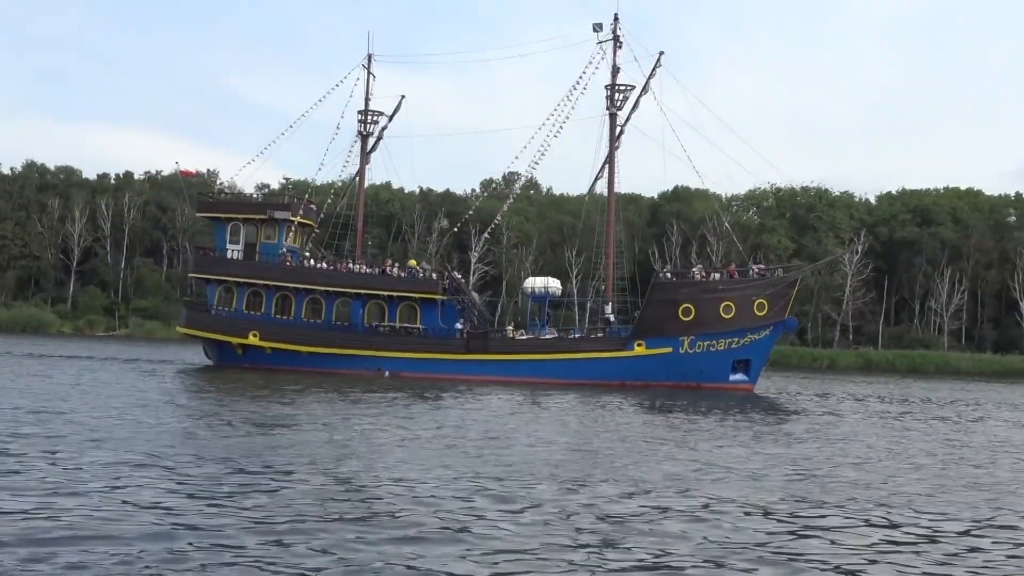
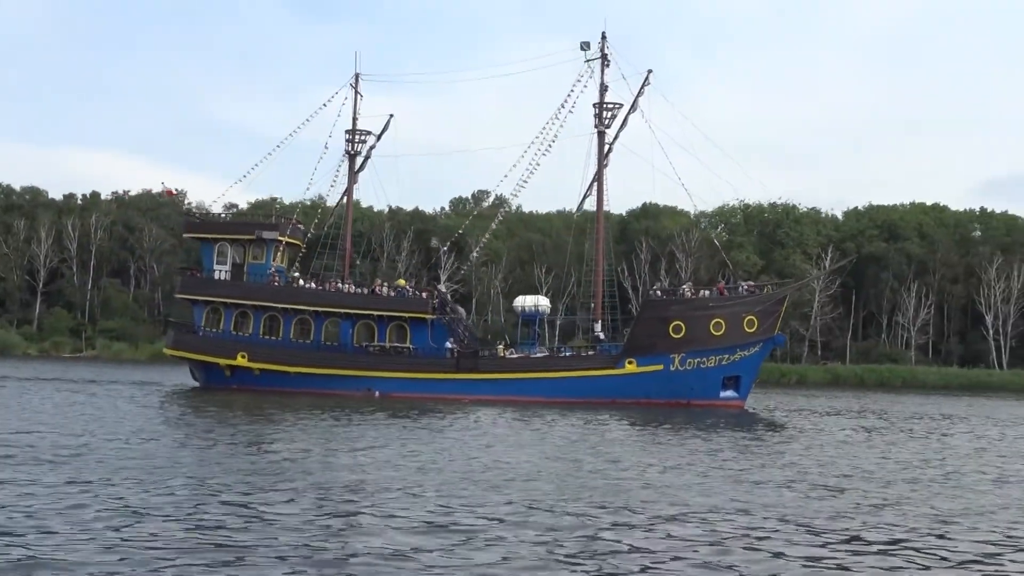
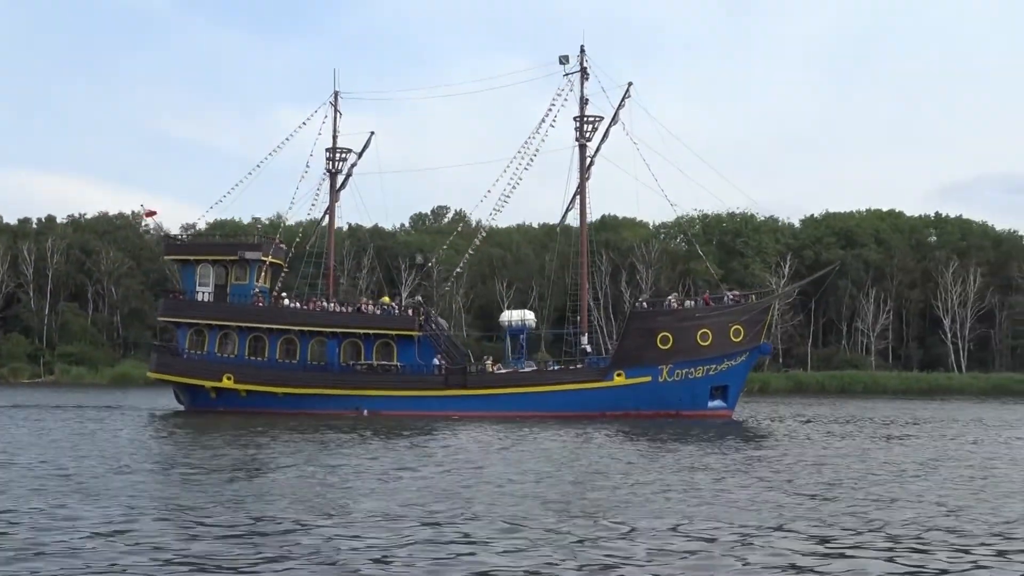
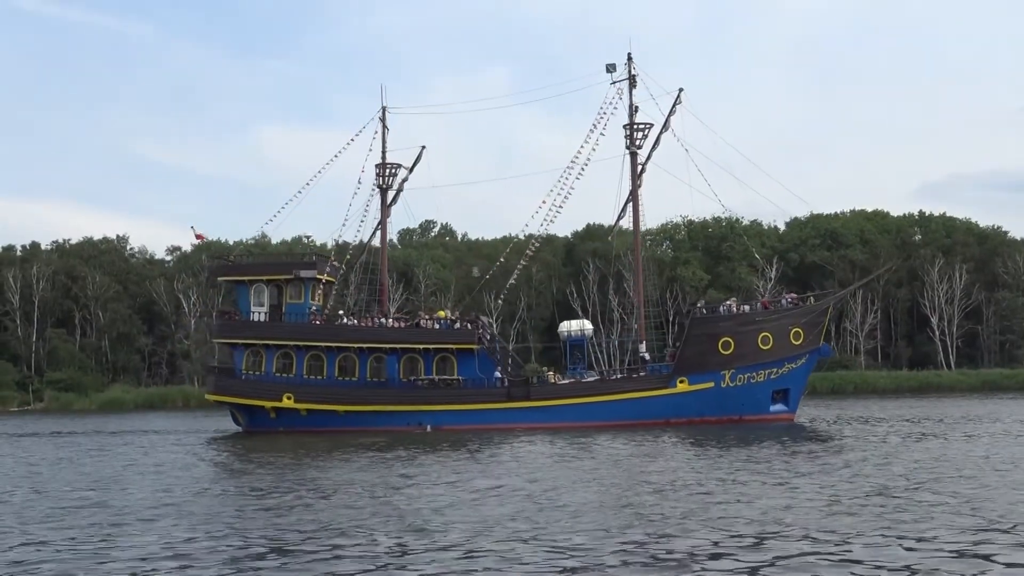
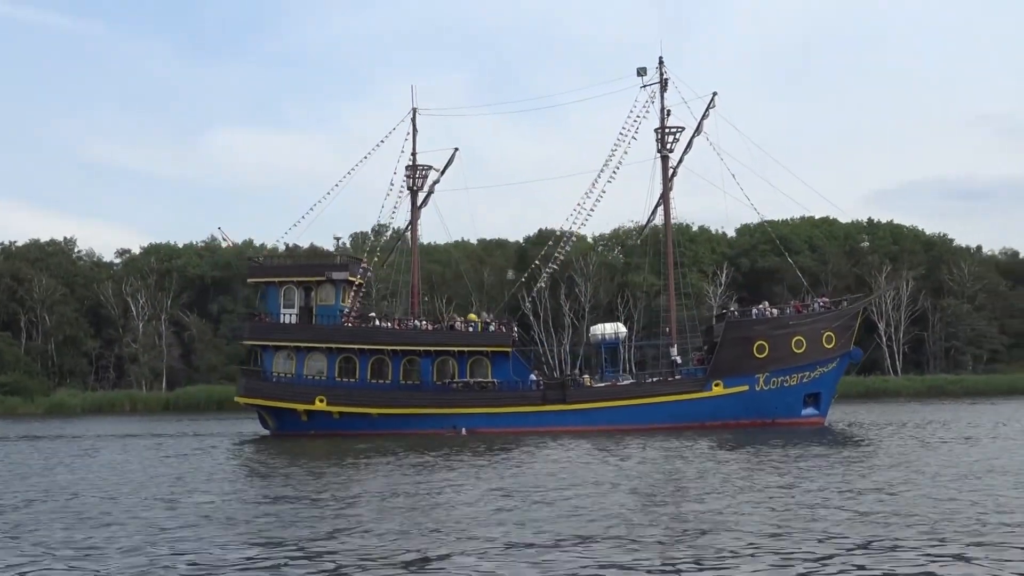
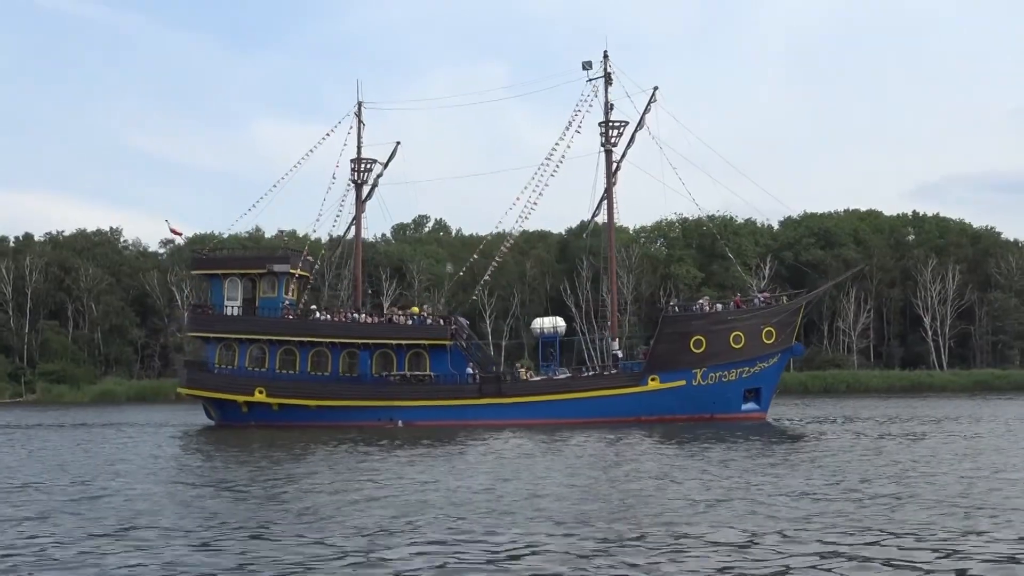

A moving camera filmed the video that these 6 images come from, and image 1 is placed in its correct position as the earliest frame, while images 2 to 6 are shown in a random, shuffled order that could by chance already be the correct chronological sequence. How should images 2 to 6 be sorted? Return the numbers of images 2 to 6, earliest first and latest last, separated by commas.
2, 3, 6, 4, 5
